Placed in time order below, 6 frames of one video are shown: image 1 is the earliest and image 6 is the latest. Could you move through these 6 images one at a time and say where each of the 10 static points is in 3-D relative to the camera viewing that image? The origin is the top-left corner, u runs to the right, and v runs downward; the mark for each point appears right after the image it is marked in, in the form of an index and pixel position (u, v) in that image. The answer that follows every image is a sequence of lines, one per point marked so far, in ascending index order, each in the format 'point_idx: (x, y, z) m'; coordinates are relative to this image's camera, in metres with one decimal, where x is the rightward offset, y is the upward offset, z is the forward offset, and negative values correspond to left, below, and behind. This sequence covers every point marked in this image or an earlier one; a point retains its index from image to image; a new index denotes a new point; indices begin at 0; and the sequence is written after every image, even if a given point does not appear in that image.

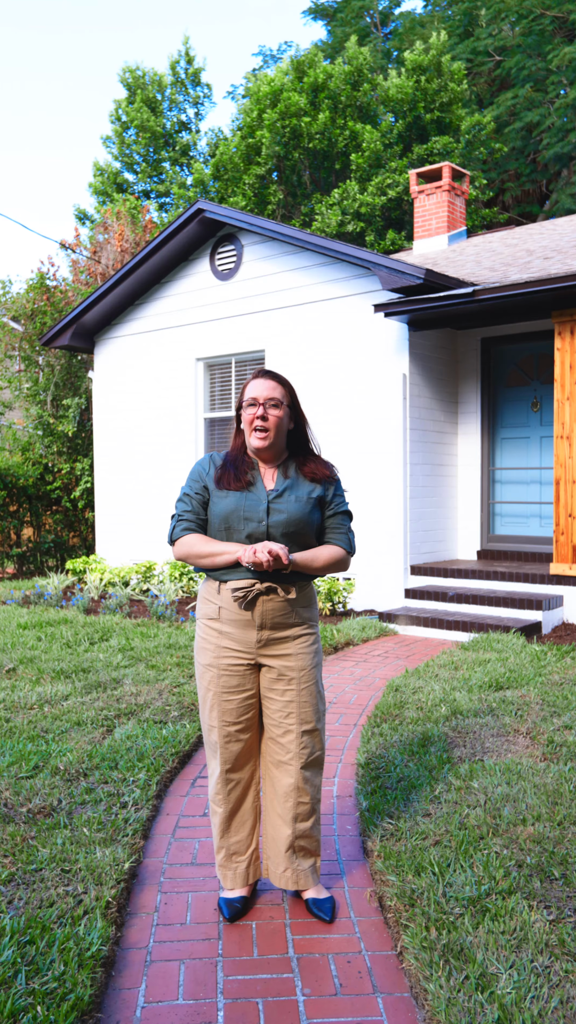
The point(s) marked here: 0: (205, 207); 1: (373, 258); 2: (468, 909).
0: (-1.0, +3.5, +9.5) m
1: (+0.8, +2.5, +8.1) m
2: (+0.6, -1.2, +2.6) m
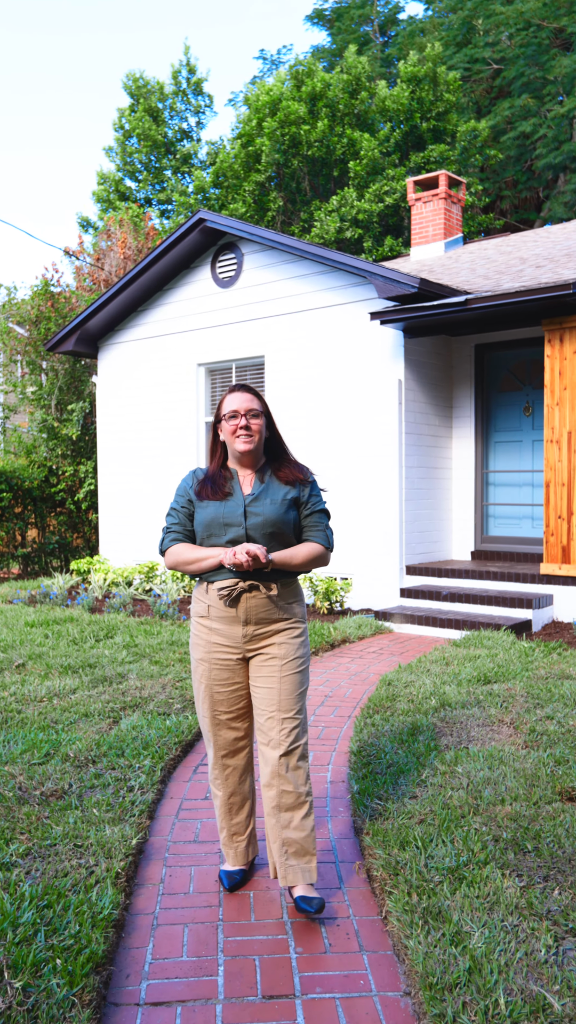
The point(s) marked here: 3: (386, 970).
0: (-1.0, +3.5, +9.8) m
1: (+0.8, +2.4, +8.3) m
2: (+0.5, -1.3, +2.9) m
3: (+0.3, -1.4, +2.6) m
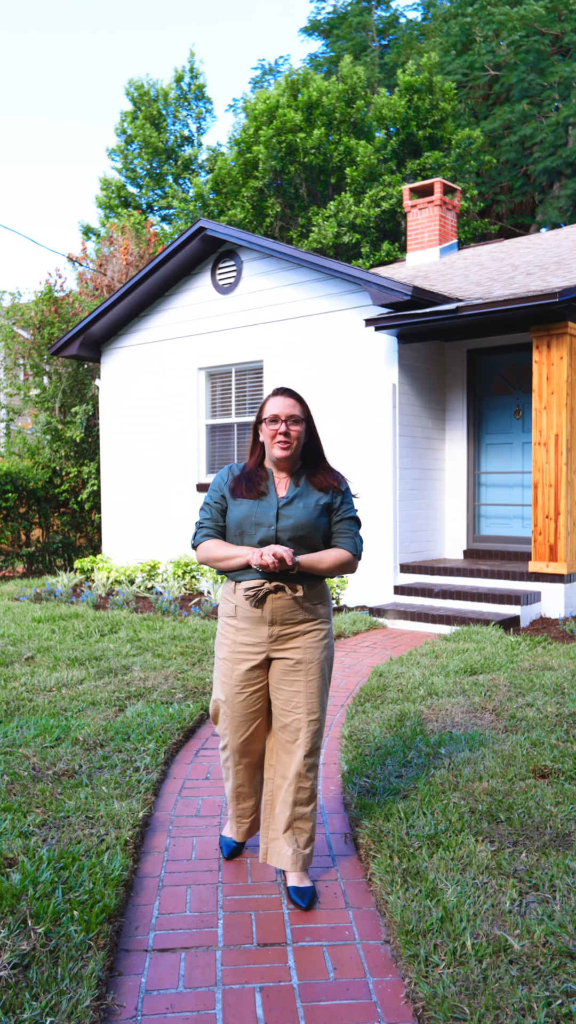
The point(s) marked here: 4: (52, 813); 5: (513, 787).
0: (-1.0, +3.5, +10.1) m
1: (+0.8, +2.4, +8.6) m
2: (+0.5, -1.3, +3.2) m
3: (+0.3, -1.4, +2.9) m
4: (-1.0, -1.3, +3.6) m
5: (+1.0, -1.2, +3.6) m
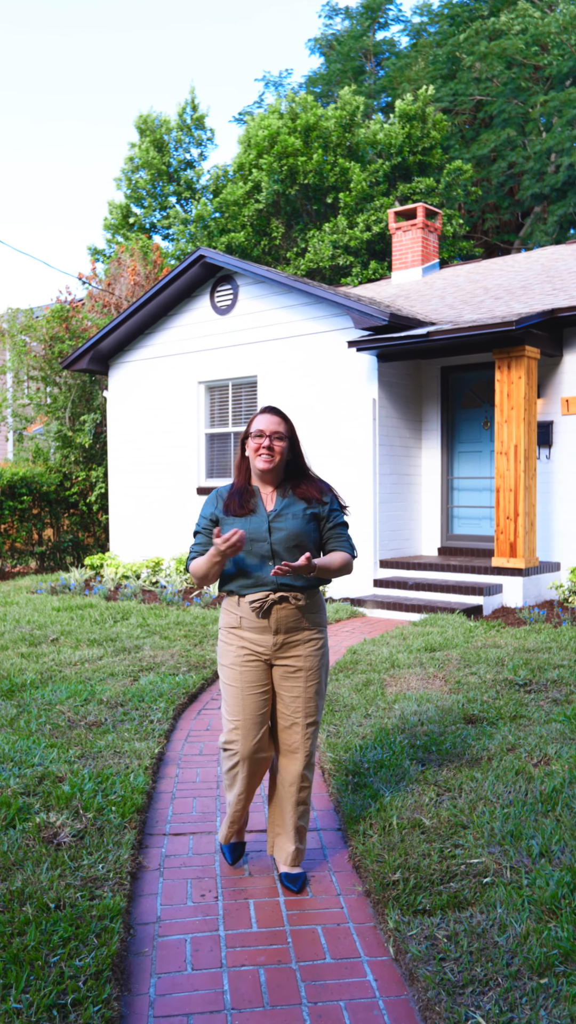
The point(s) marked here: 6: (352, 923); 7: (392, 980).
0: (-1.1, +3.4, +11.1) m
1: (+0.7, +2.4, +9.6) m
2: (+0.4, -1.3, +4.2) m
3: (+0.2, -1.4, +3.9) m
4: (-1.1, -1.3, +4.6) m
5: (+0.9, -1.2, +4.6) m
6: (+0.2, -1.5, +3.0) m
7: (+0.3, -1.5, +2.6) m
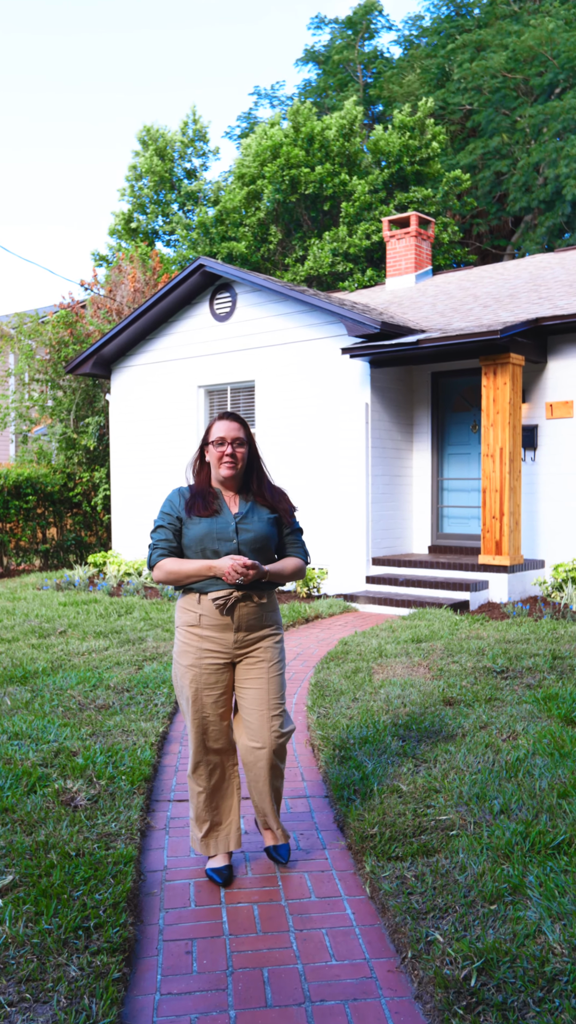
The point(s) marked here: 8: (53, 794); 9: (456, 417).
0: (-1.1, +3.5, +11.5) m
1: (+0.6, +2.4, +10.1) m
2: (+0.4, -1.3, +4.6) m
3: (+0.1, -1.4, +4.3) m
4: (-1.1, -1.3, +5.0) m
5: (+0.8, -1.2, +5.1) m
6: (+0.2, -1.5, +3.4) m
7: (+0.3, -1.5, +3.0) m
8: (-1.1, -1.3, +3.9) m
9: (+2.2, +1.2, +10.9) m
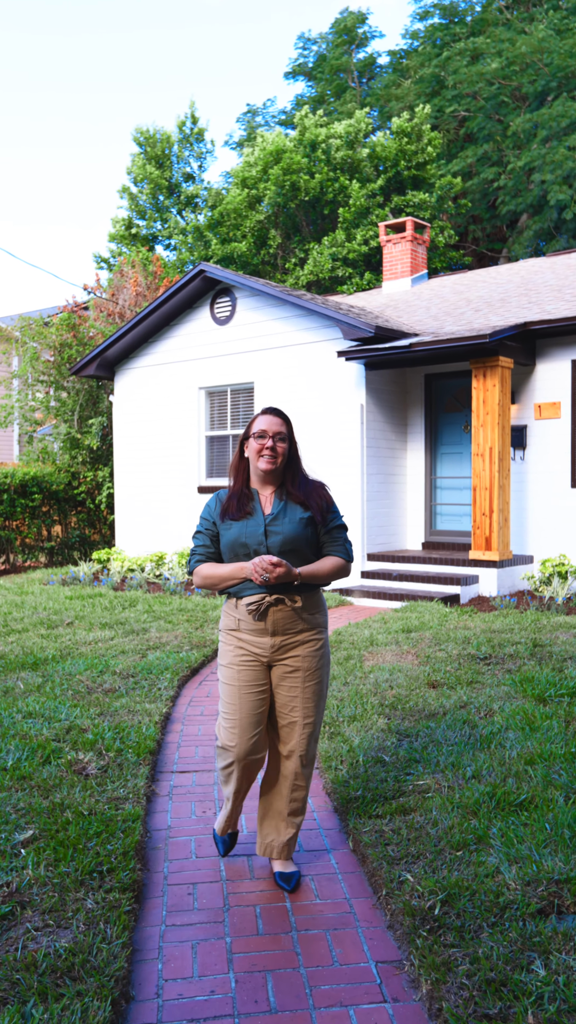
0: (-1.2, +3.5, +11.9) m
1: (+0.6, +2.5, +10.4) m
2: (+0.4, -1.2, +5.0) m
3: (+0.1, -1.4, +4.7) m
4: (-1.2, -1.3, +5.4) m
5: (+0.8, -1.2, +5.4) m
6: (+0.2, -1.4, +3.8) m
7: (+0.3, -1.4, +3.4) m
8: (-1.1, -1.3, +4.3) m
9: (+2.2, +1.3, +11.3) m
